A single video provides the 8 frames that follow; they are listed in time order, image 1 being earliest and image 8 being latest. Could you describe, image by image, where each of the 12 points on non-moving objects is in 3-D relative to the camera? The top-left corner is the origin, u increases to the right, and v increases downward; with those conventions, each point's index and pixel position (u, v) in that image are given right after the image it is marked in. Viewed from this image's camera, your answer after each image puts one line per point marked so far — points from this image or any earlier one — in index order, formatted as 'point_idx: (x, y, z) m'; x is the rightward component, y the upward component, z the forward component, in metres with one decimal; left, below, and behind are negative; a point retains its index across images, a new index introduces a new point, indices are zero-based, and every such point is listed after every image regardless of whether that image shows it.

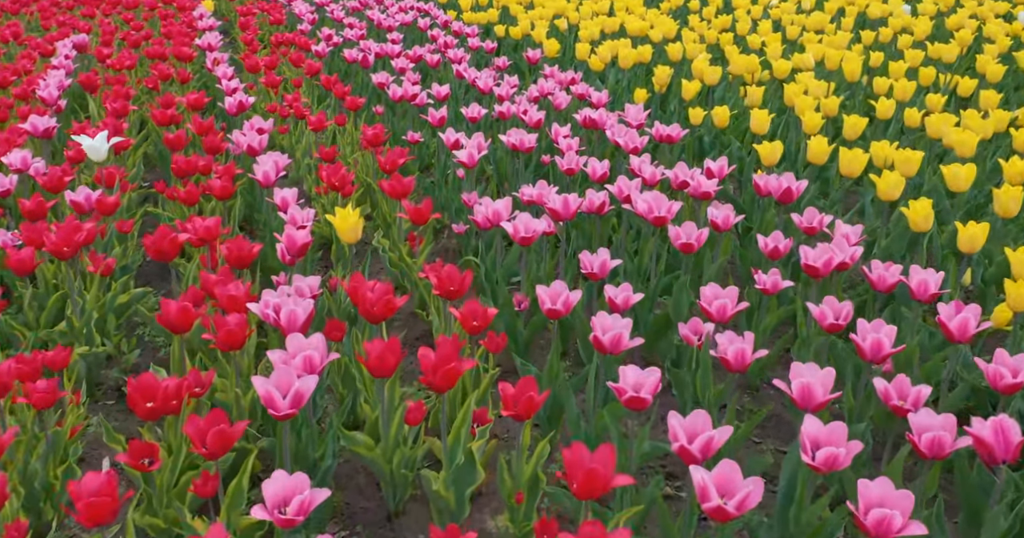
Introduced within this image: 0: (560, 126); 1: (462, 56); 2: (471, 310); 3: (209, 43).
0: (+0.3, +0.7, +5.7) m
1: (-0.4, +1.5, +7.8) m
2: (-0.1, -0.1, +3.4) m
3: (-2.5, +1.9, +8.9) m
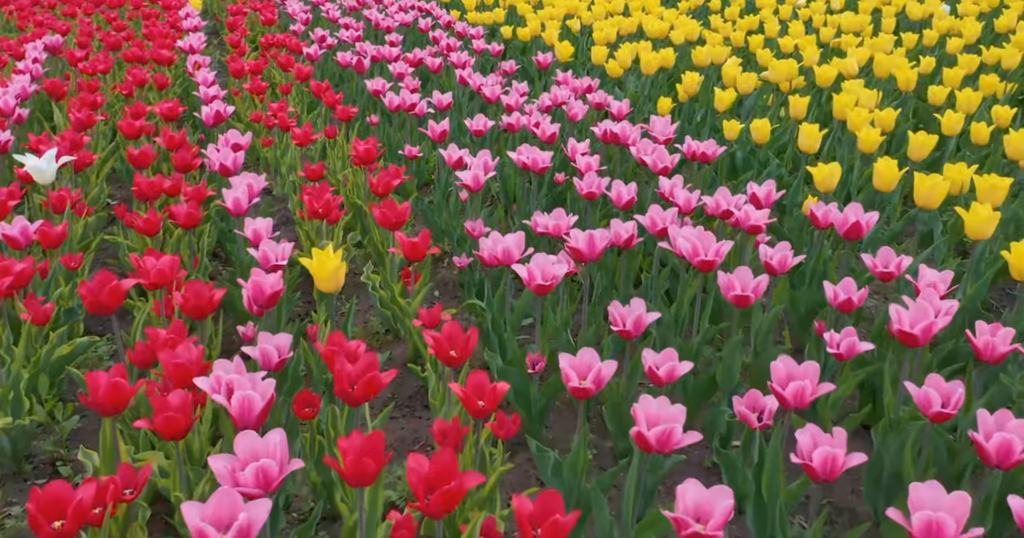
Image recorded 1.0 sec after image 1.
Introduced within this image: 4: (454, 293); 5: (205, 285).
0: (+0.3, +0.6, +5.0) m
1: (-0.3, +1.4, +7.1) m
2: (-0.1, -0.3, +2.7) m
3: (-2.4, +1.7, +8.2) m
4: (-0.3, -0.1, +4.9) m
5: (-1.0, -0.1, +3.5) m
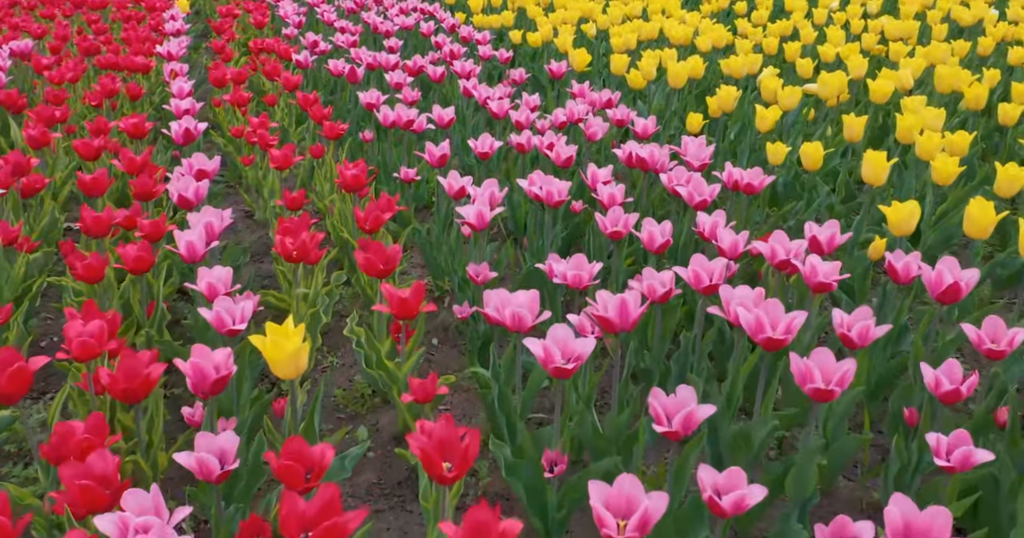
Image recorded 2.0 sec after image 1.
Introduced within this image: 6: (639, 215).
0: (+0.3, +0.4, +4.3) m
1: (-0.2, +1.2, +6.4) m
2: (-0.1, -0.5, +2.0) m
3: (-2.3, +1.5, +7.5) m
4: (-0.2, -0.3, +4.2) m
5: (-0.9, -0.2, +2.8) m
6: (+0.4, +0.2, +3.8) m
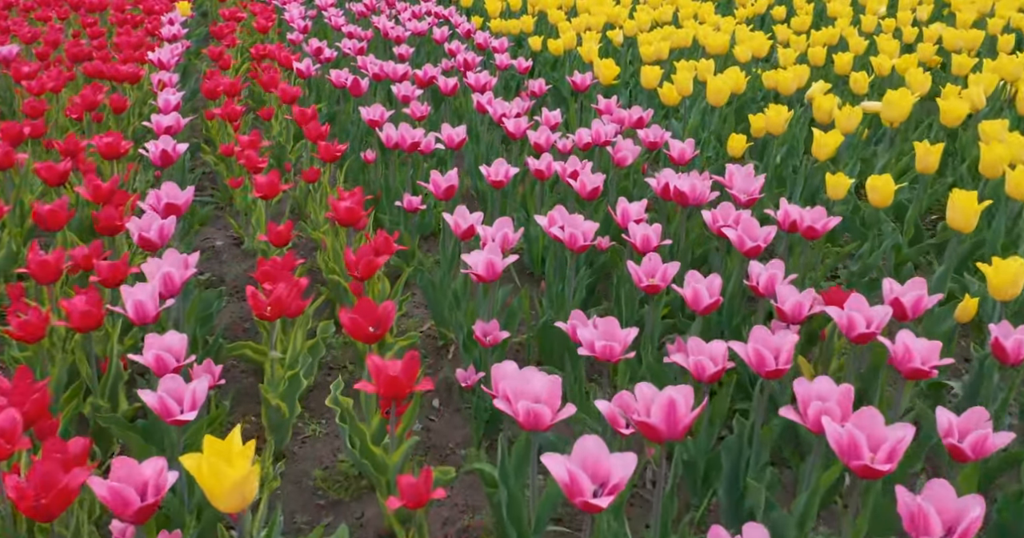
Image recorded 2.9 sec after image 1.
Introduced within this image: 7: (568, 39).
0: (+0.4, +0.2, +3.7) m
1: (-0.1, +1.0, +5.8) m
2: (-0.1, -0.6, +1.4) m
3: (-2.2, +1.4, +6.9) m
4: (-0.2, -0.5, +3.6) m
5: (-0.9, -0.4, +2.2) m
6: (+0.5, 0.0, +3.2) m
7: (+0.4, +1.5, +6.9) m
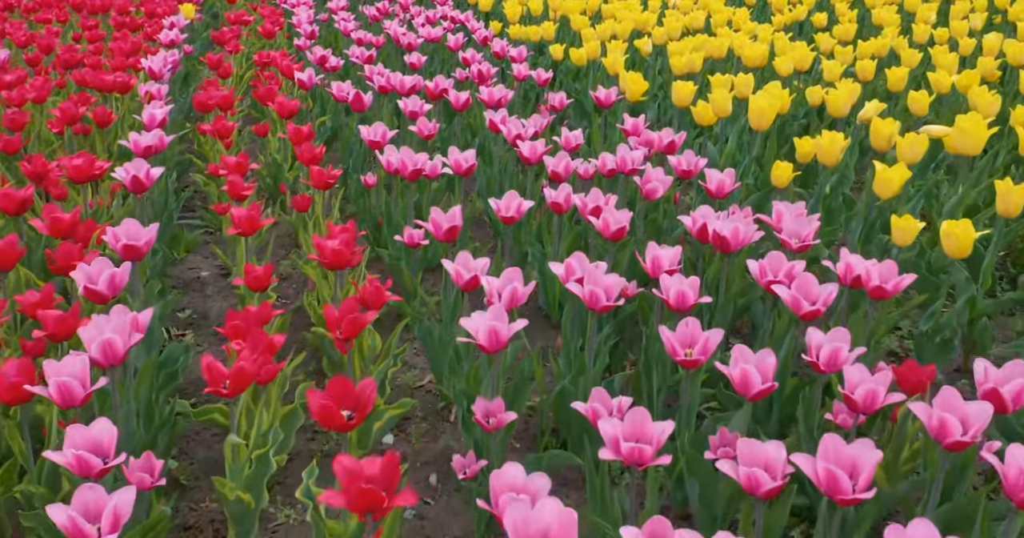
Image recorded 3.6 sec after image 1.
0: (+0.4, 0.0, +3.1) m
1: (-0.1, +0.8, +5.3) m
2: (-0.1, -0.8, +0.9) m
3: (-2.1, +1.2, +6.5) m
4: (-0.1, -0.6, +3.0) m
5: (-0.9, -0.6, +1.7) m
6: (+0.5, -0.2, +2.6) m
7: (+0.5, +1.3, +6.4) m
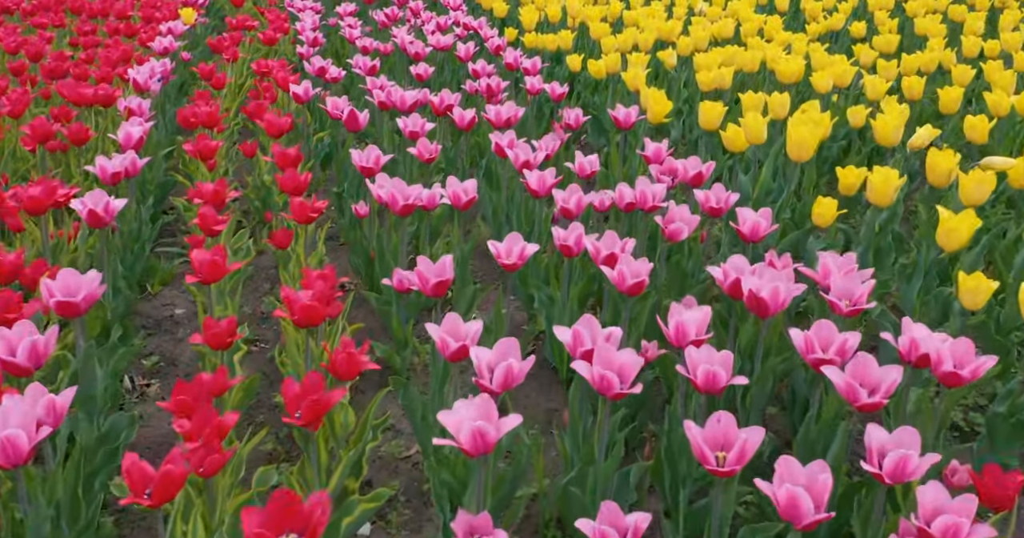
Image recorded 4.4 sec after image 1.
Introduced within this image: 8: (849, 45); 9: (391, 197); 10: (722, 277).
0: (+0.4, -0.1, +2.6) m
1: (0.0, +0.7, +4.8) m
2: (-0.1, -1.0, +0.4) m
3: (-2.0, +1.1, +6.0) m
4: (-0.2, -0.8, +2.6) m
5: (-1.0, -0.7, +1.2) m
6: (+0.5, -0.3, +2.1) m
7: (+0.5, +1.1, +5.9) m
8: (+2.3, +1.5, +7.3) m
9: (-0.5, +0.3, +3.7) m
10: (+0.6, 0.0, +2.9) m
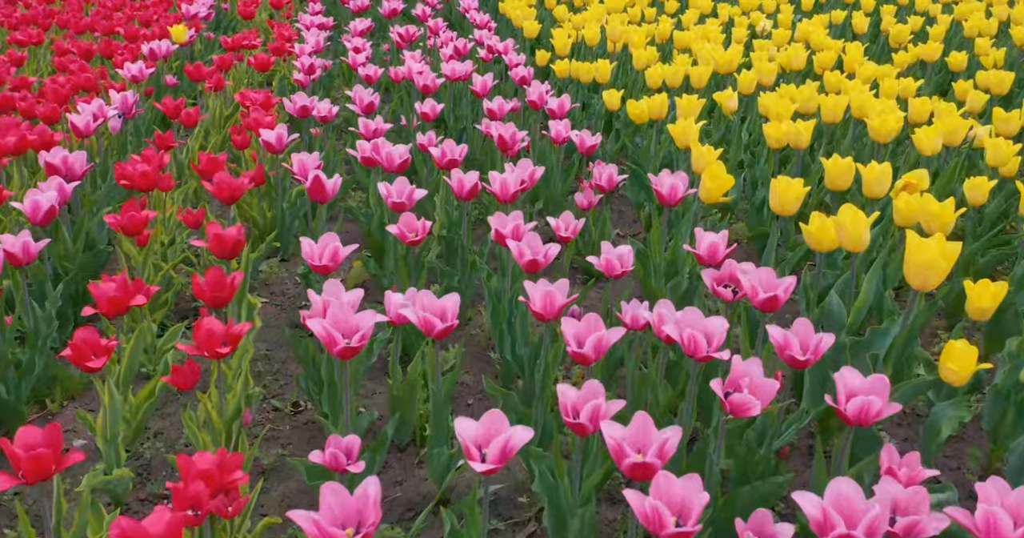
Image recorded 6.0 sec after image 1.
0: (+0.4, -0.5, +1.5) m
1: (0.0, +0.3, +3.7) m
2: (-0.3, -1.4, -0.7) m
3: (-1.9, +0.7, +5.0) m
4: (-0.2, -1.2, +1.5) m
5: (-1.1, -1.1, +0.1) m
6: (+0.4, -0.7, +1.0) m
7: (+0.6, +0.7, +4.8) m
8: (+2.4, +1.1, +6.1) m
9: (-0.5, -0.1, +2.6) m
10: (+0.5, -0.4, +1.7) m
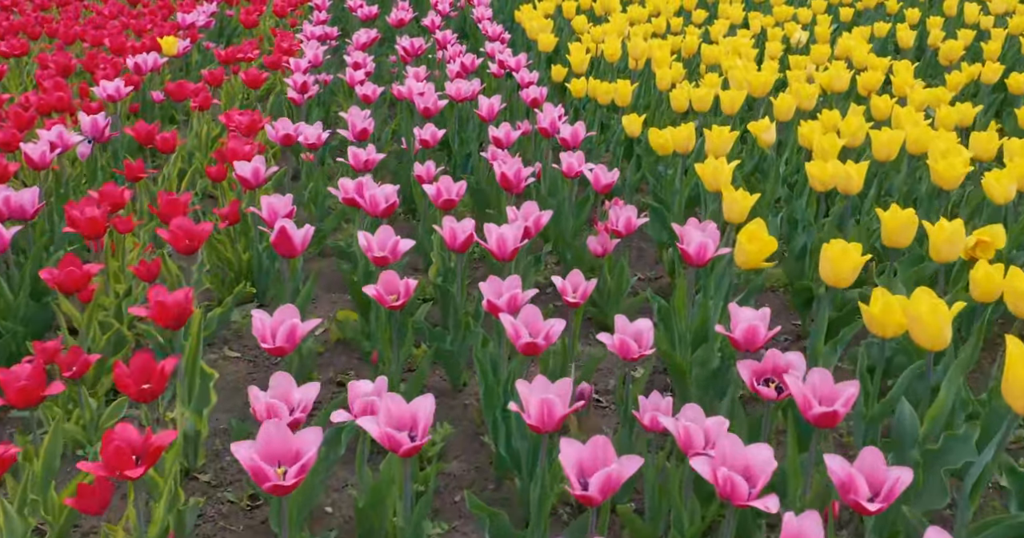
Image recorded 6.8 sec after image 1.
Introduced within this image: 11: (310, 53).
0: (+0.3, -0.7, +1.0) m
1: (0.0, +0.1, +3.1) m
2: (-0.4, -1.6, -1.3) m
3: (-1.9, +0.5, +4.5) m
4: (-0.3, -1.4, +0.9) m
5: (-1.2, -1.3, -0.4) m
6: (+0.3, -0.9, +0.4) m
7: (+0.7, +0.5, +4.2) m
8: (+2.5, +0.8, +5.5) m
9: (-0.5, -0.3, +2.1) m
10: (+0.4, -0.6, +1.2) m
11: (-1.2, +1.3, +6.4) m
